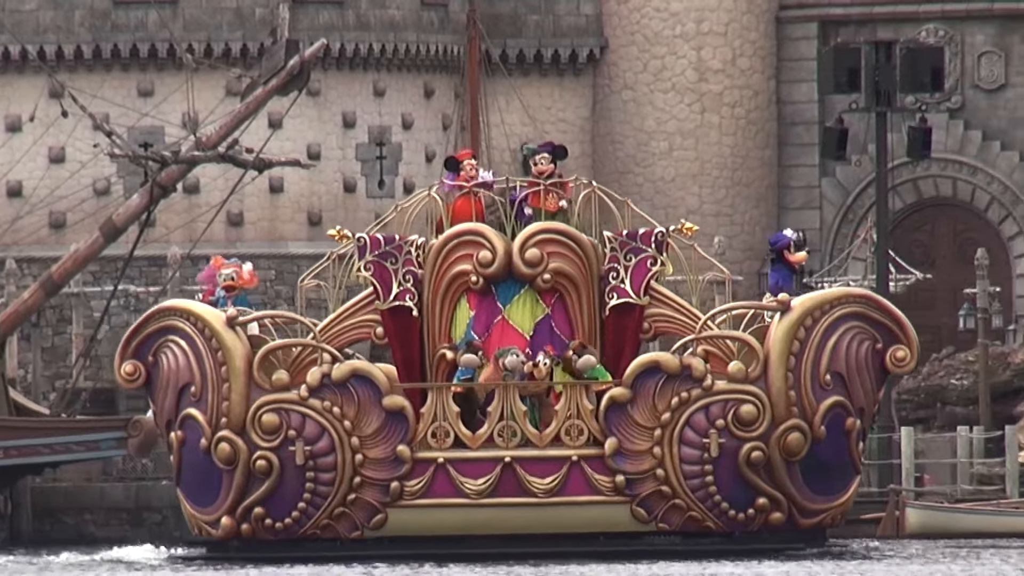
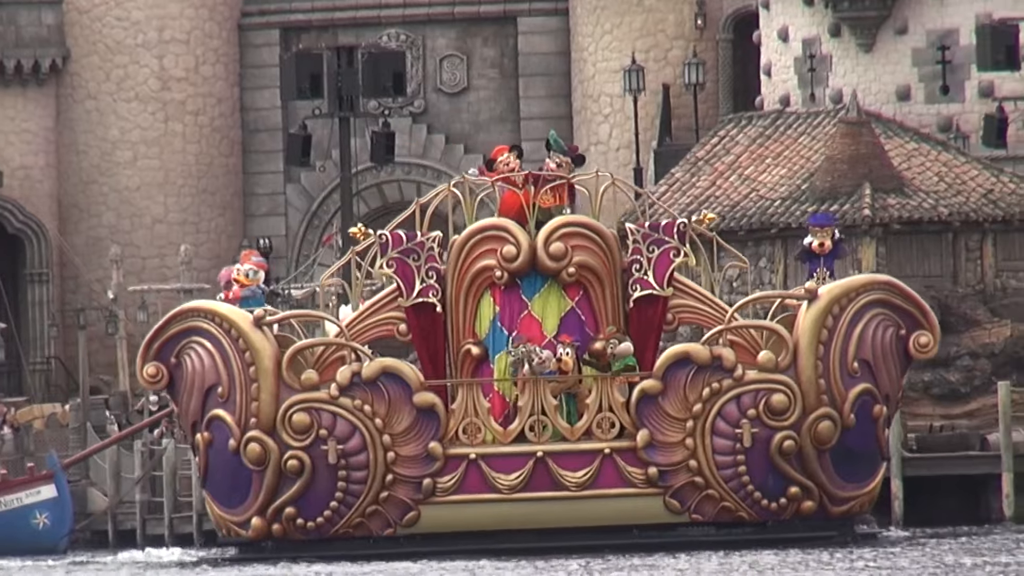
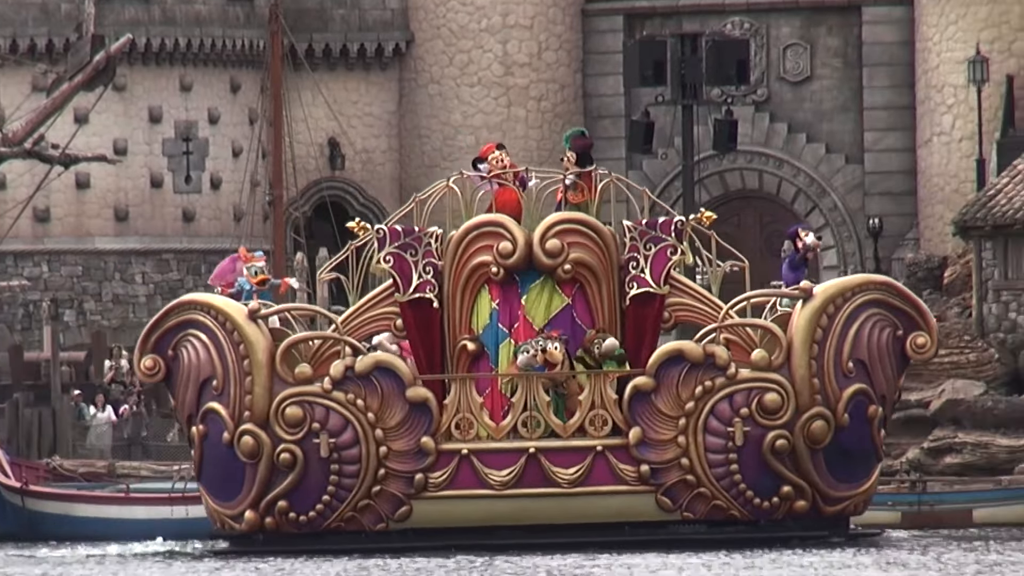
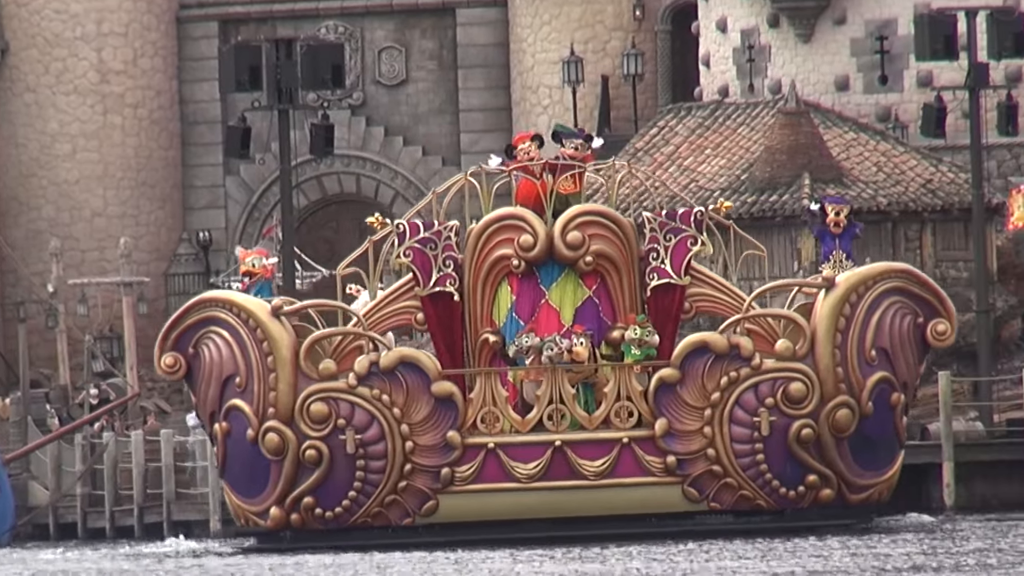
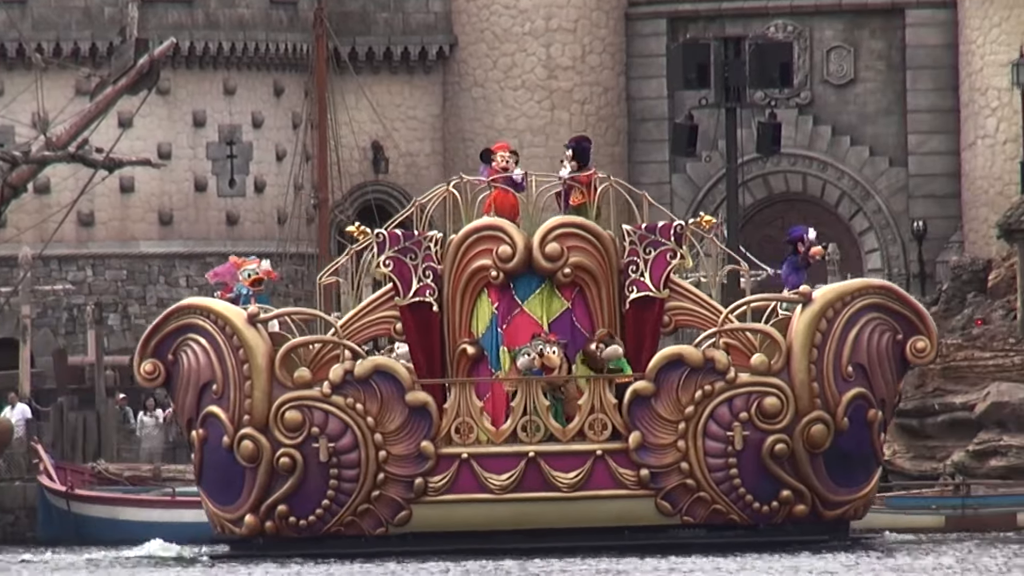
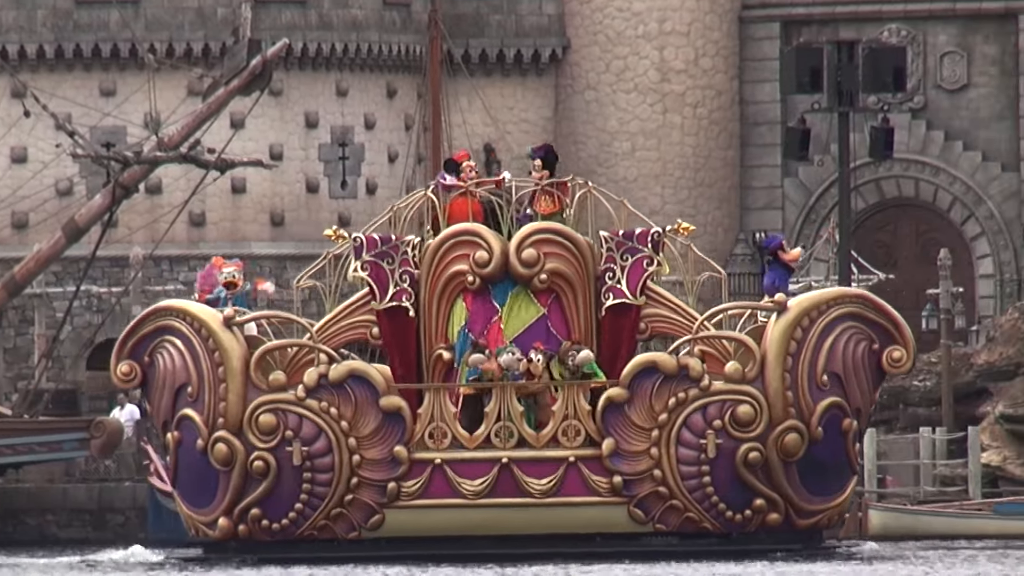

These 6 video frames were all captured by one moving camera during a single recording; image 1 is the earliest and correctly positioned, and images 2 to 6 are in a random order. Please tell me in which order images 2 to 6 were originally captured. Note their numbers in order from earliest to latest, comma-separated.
6, 5, 3, 2, 4
